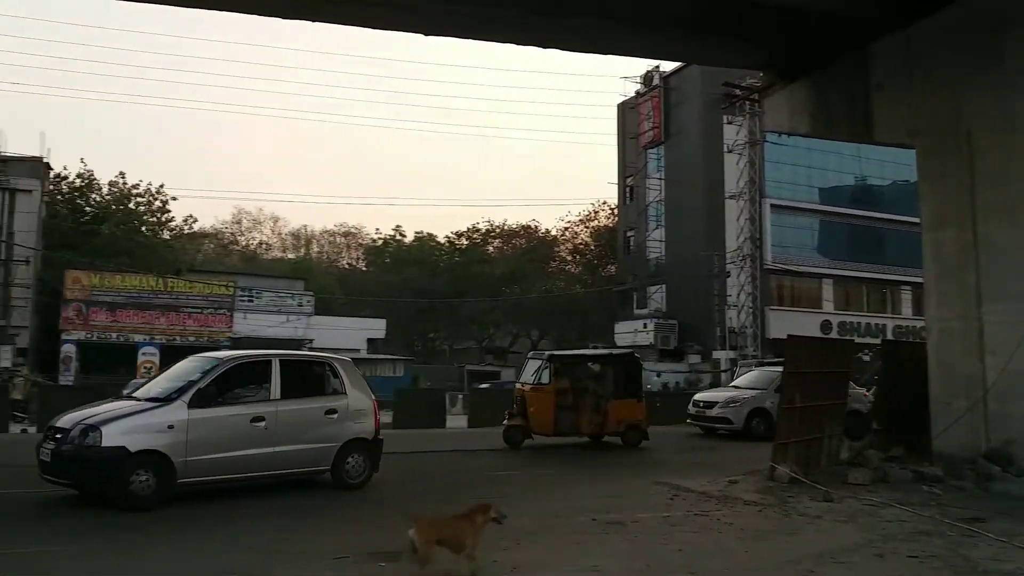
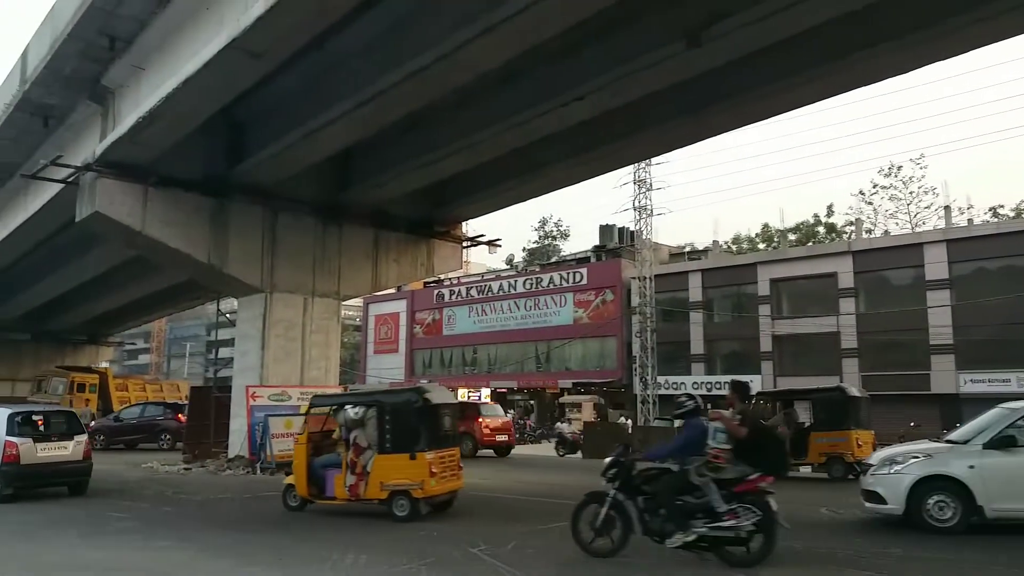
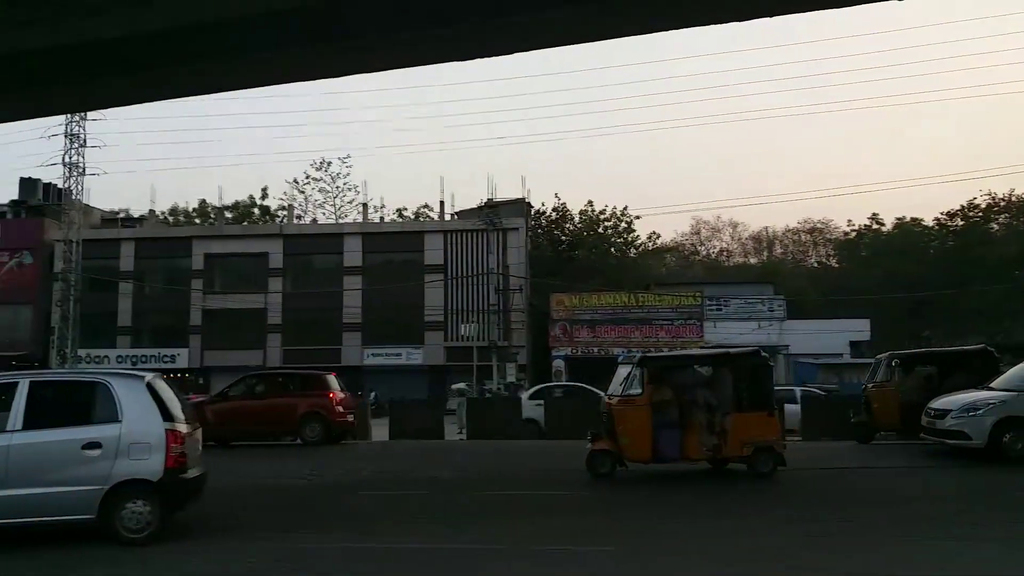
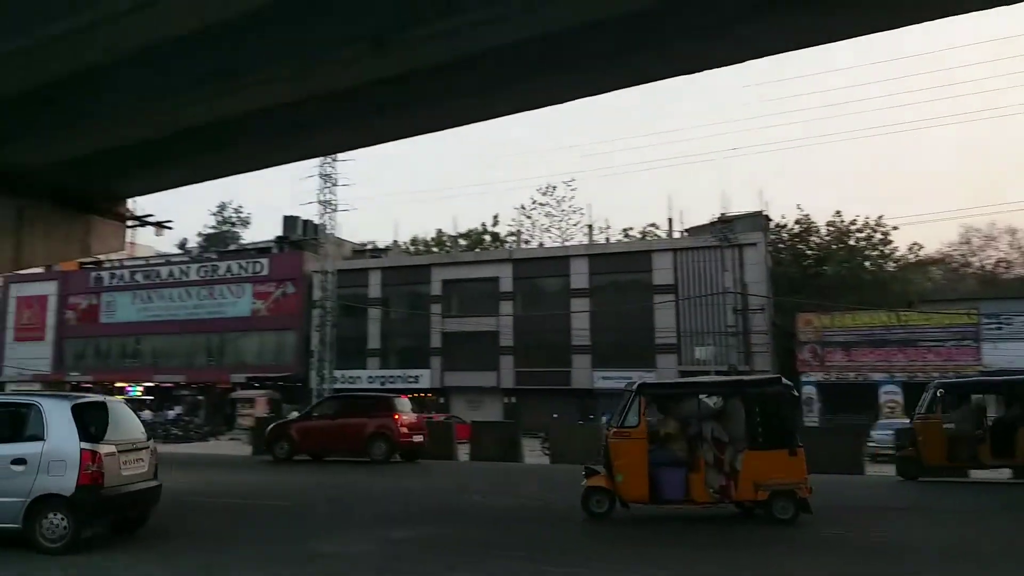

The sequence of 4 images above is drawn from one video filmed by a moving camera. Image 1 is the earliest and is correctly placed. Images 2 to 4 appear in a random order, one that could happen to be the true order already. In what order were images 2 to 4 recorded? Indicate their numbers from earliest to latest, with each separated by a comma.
3, 4, 2
